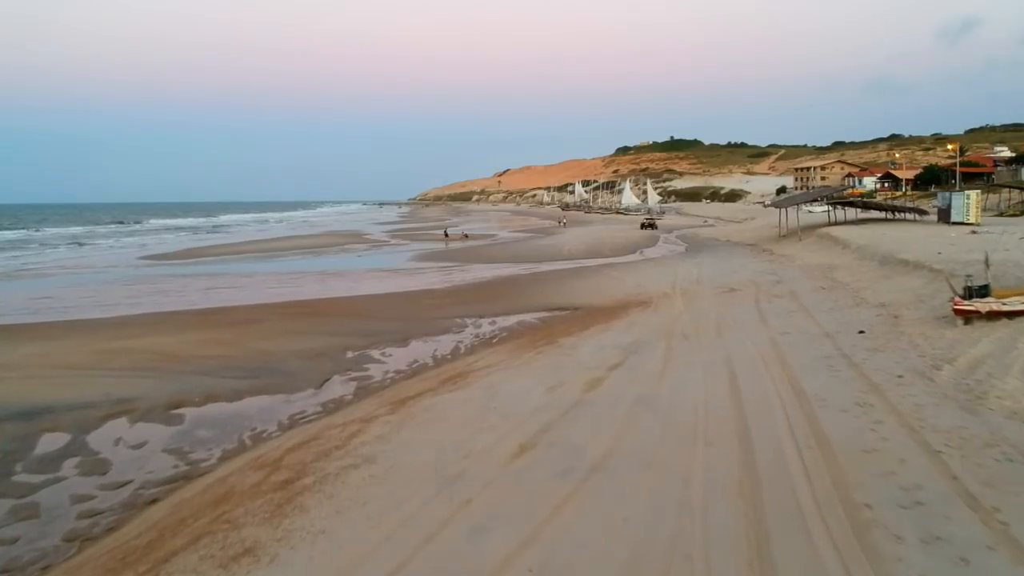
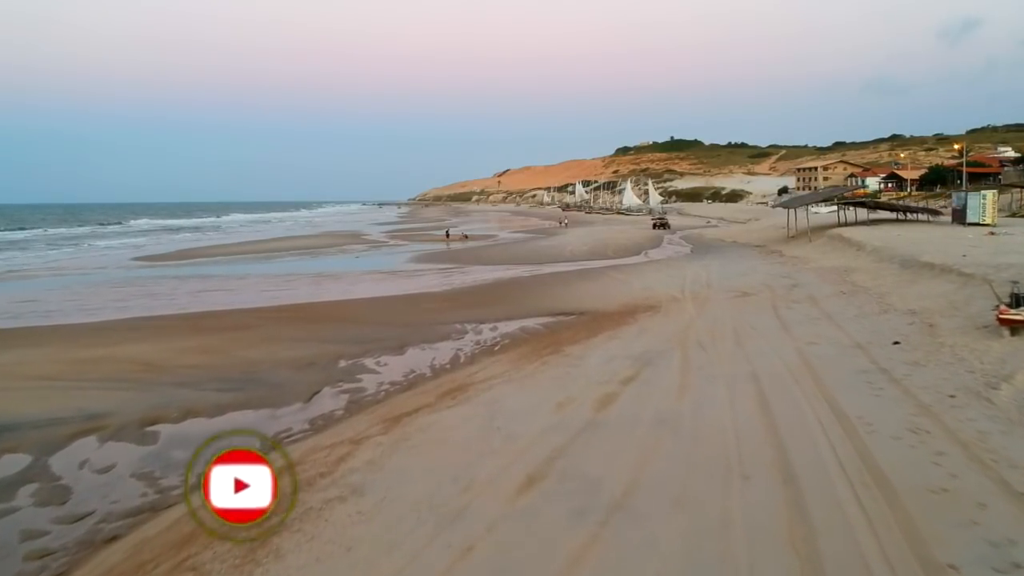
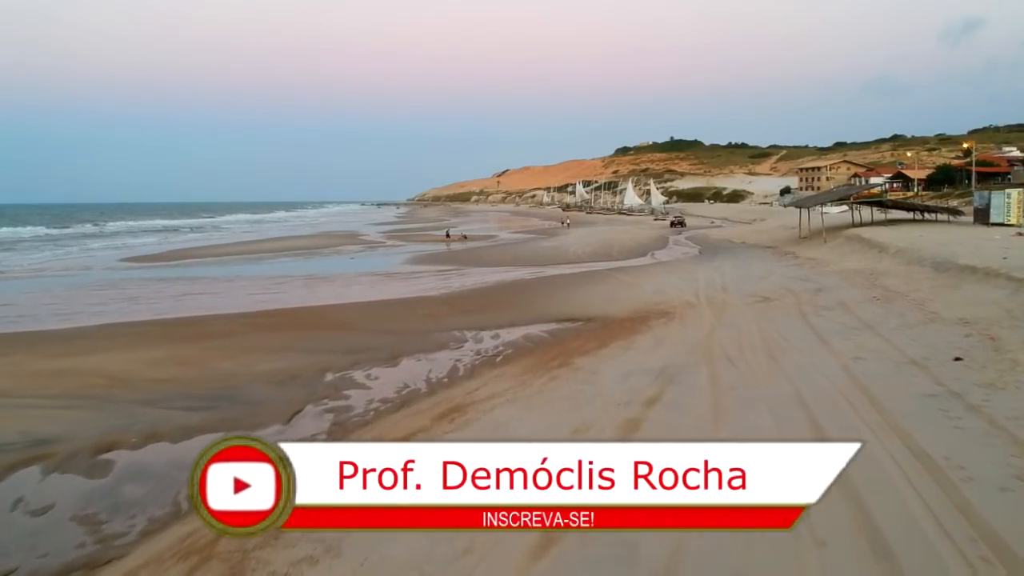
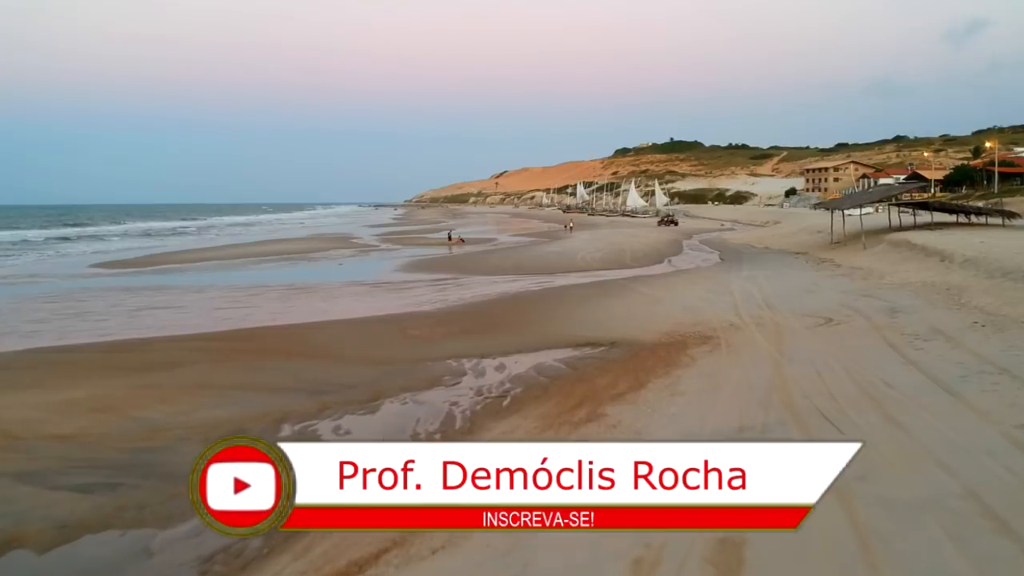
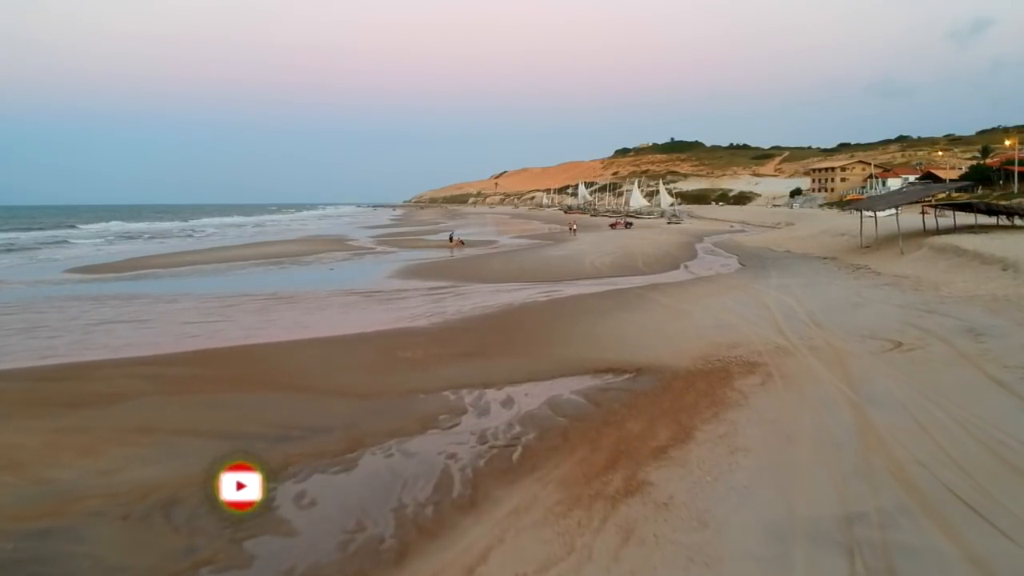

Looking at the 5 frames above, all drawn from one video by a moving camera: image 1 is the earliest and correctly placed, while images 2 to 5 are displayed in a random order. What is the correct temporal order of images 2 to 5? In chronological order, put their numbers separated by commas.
2, 3, 4, 5
